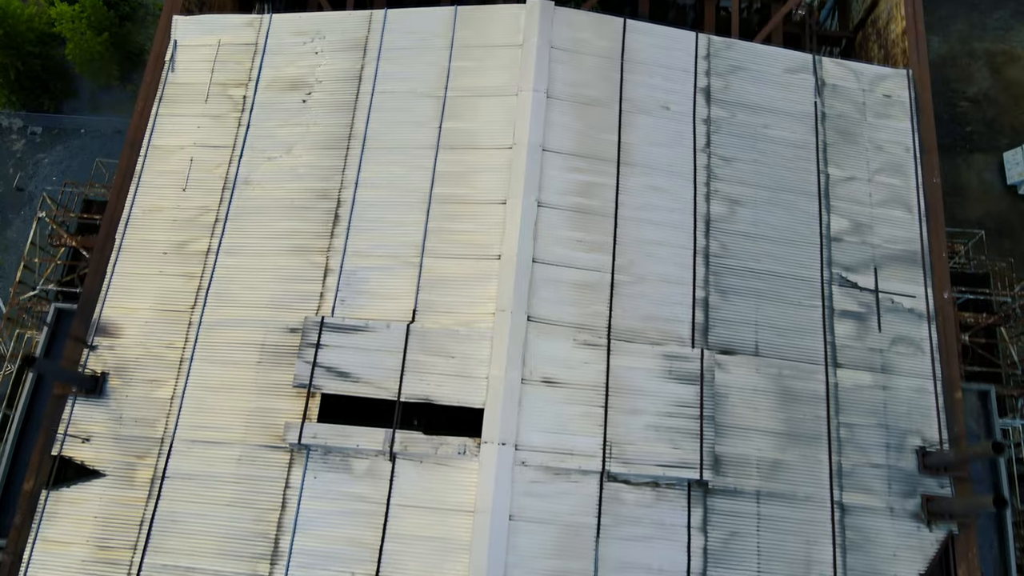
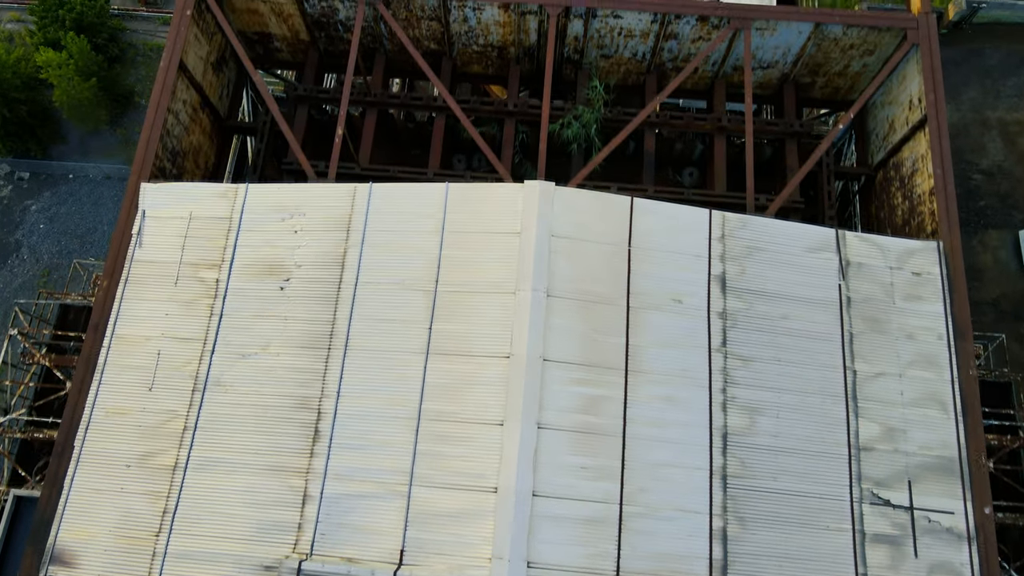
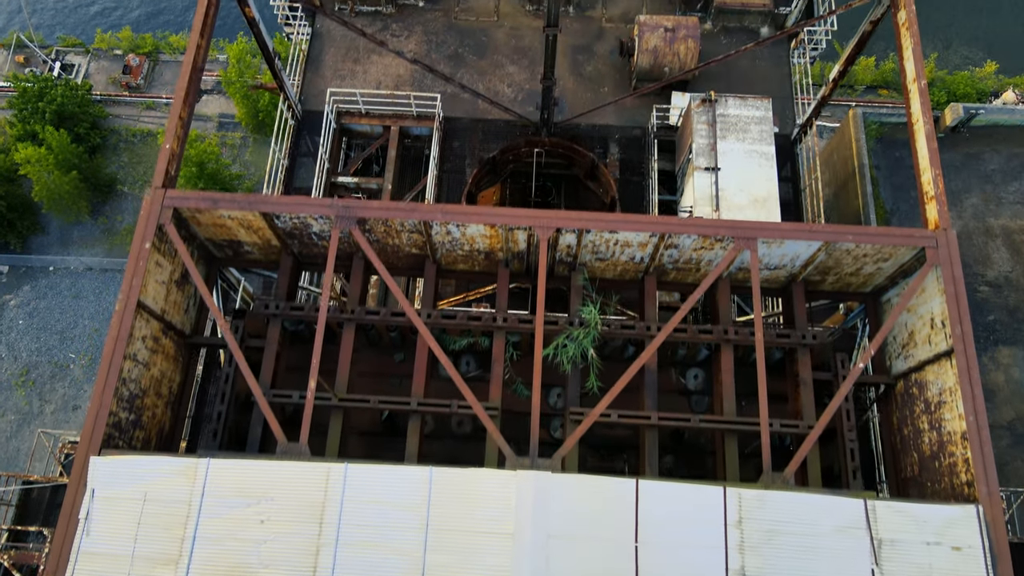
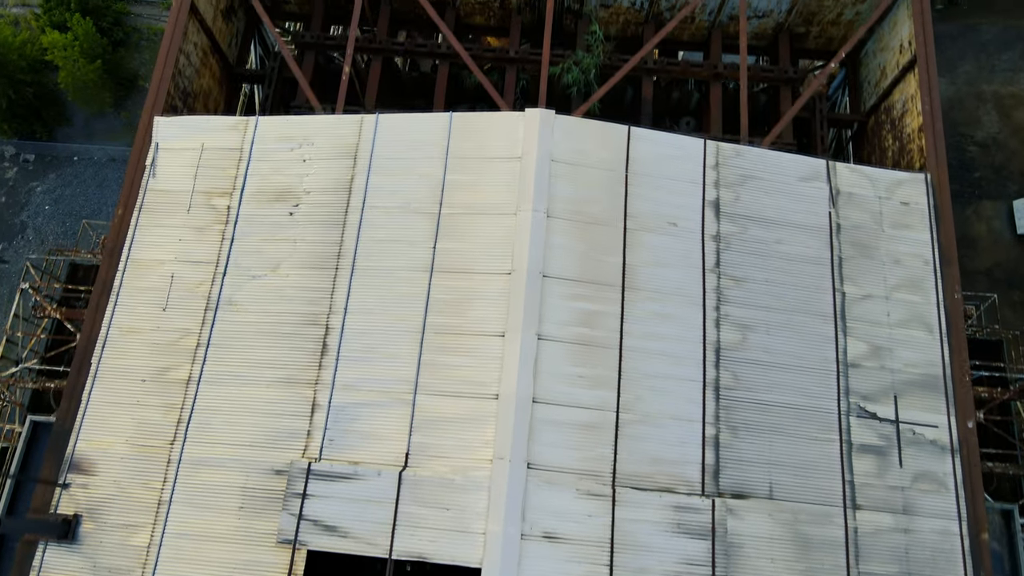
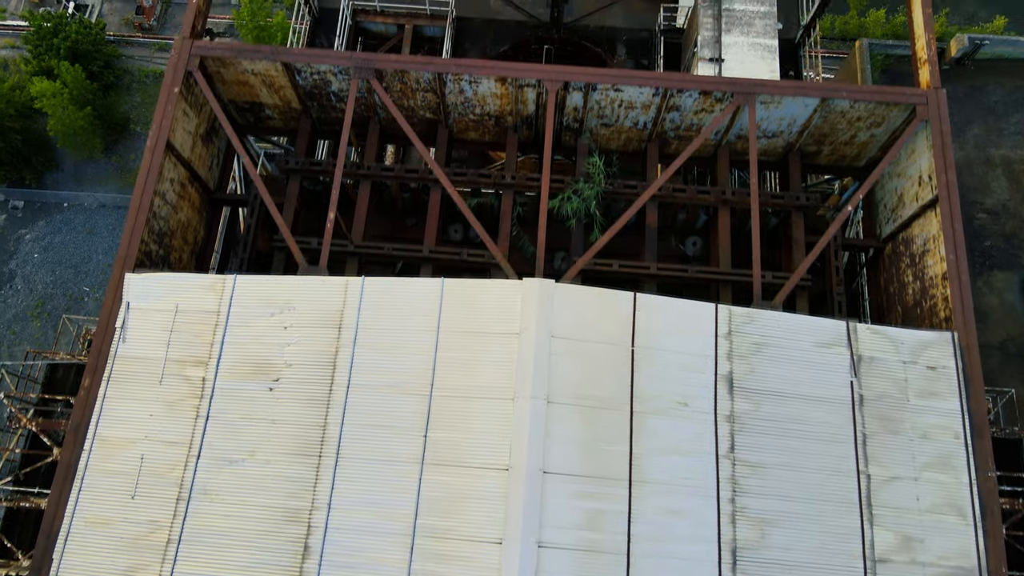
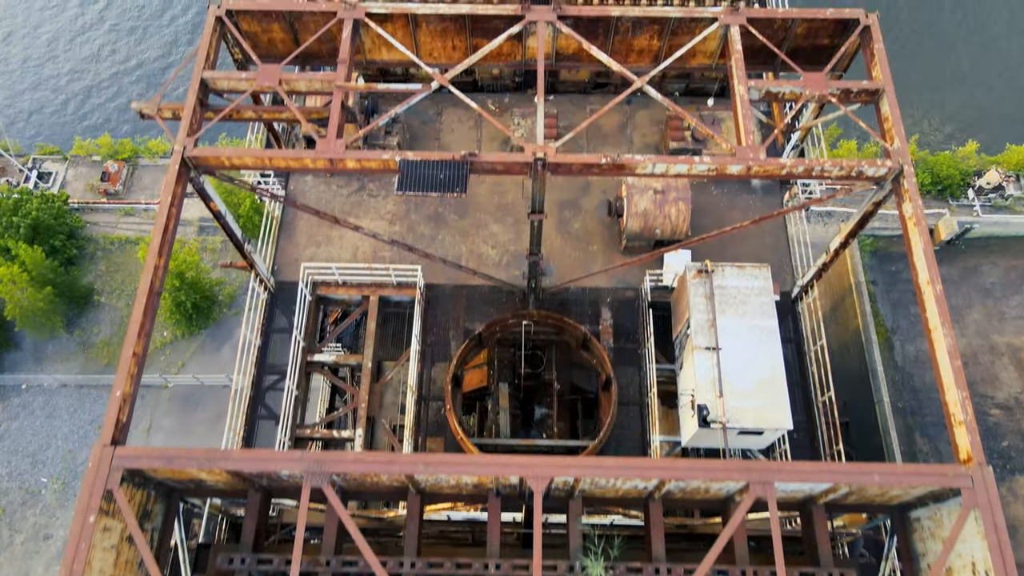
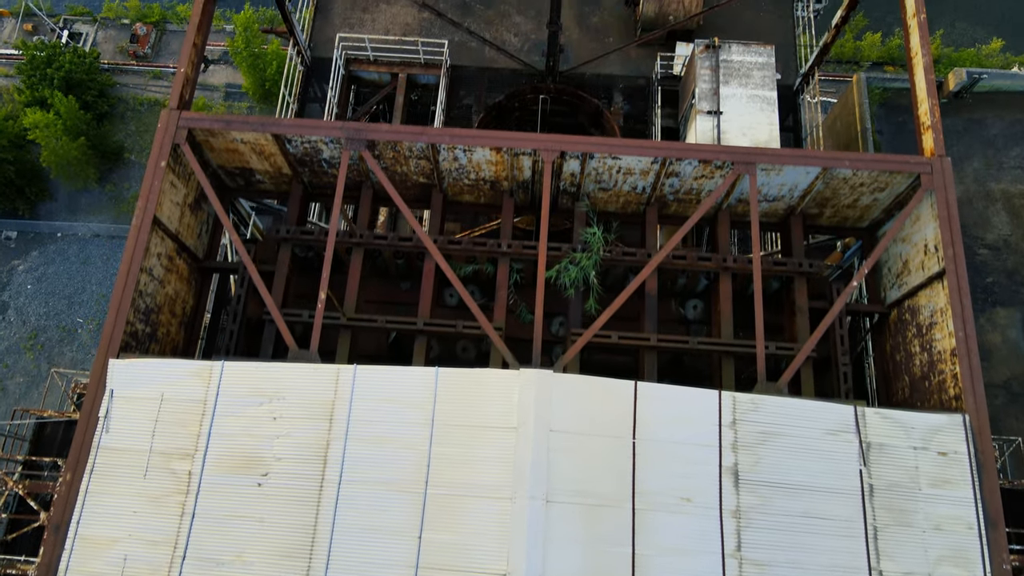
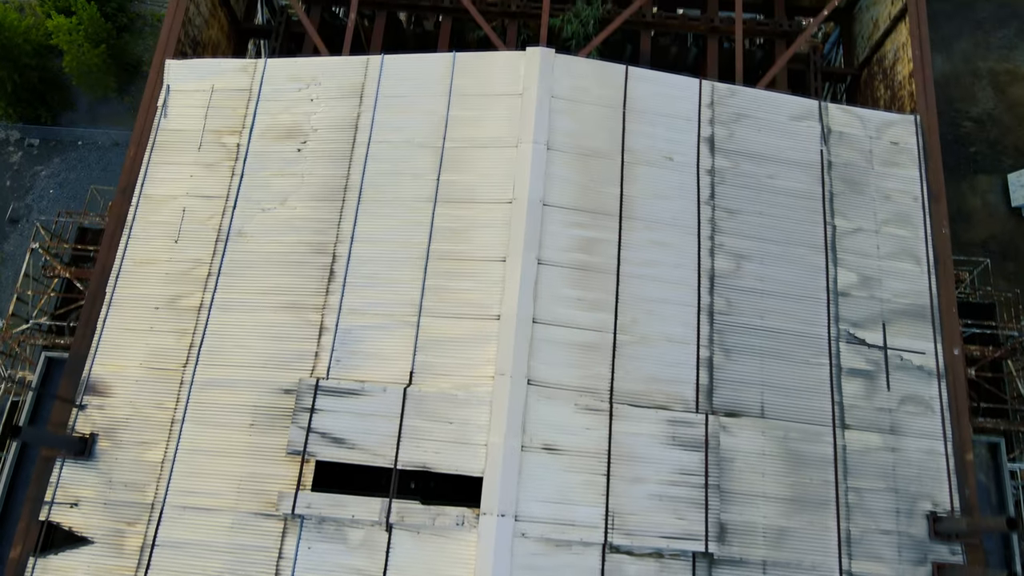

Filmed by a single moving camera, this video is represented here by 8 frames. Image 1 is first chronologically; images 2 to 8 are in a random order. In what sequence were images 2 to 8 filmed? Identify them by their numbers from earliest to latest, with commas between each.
8, 4, 2, 5, 7, 3, 6
